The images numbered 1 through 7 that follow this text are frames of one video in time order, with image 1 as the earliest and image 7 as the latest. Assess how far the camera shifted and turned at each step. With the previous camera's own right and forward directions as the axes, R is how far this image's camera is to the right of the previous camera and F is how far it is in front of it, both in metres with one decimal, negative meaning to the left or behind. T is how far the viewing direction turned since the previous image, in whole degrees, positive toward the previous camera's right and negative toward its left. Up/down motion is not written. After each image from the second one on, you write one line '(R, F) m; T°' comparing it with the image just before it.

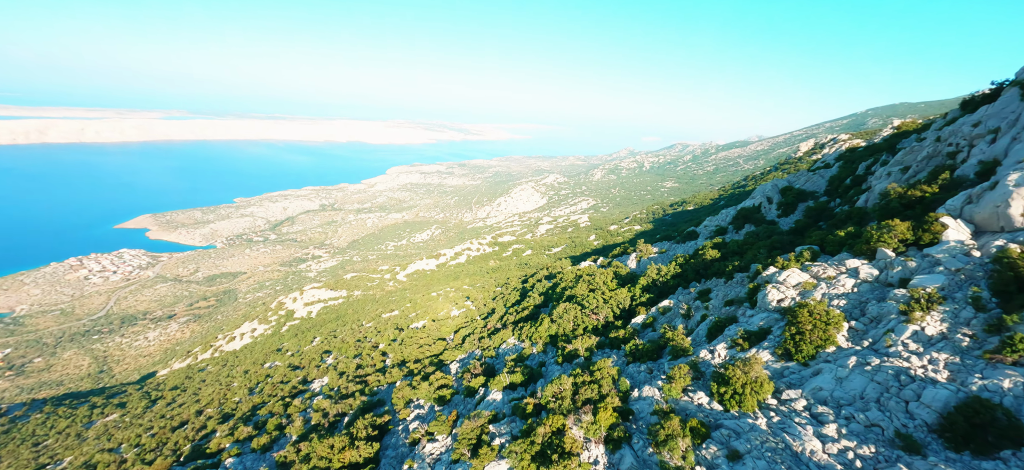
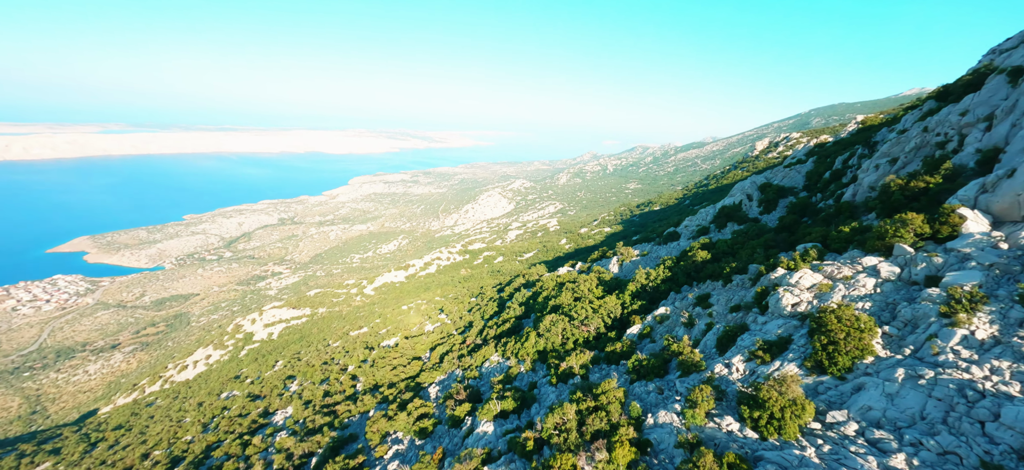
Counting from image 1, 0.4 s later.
(-1.2, +3.4) m; +5°
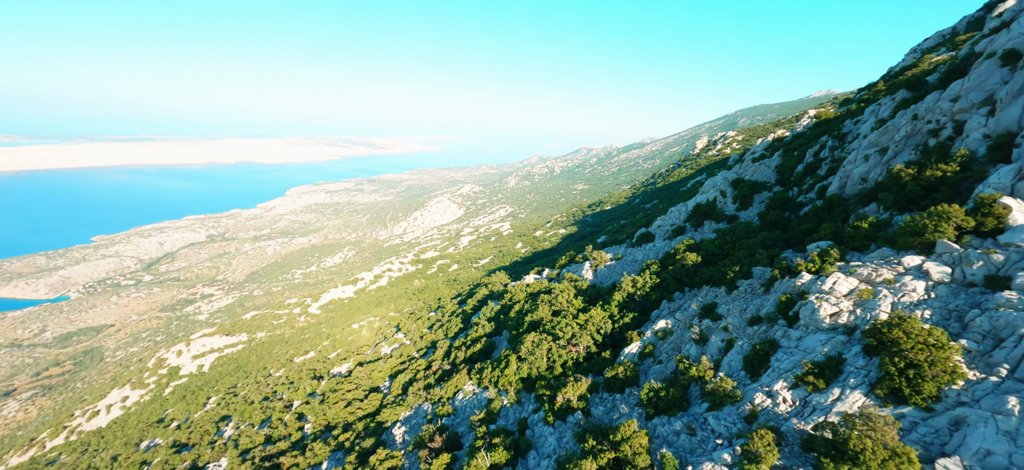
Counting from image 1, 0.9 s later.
(-1.9, +5.4) m; +7°
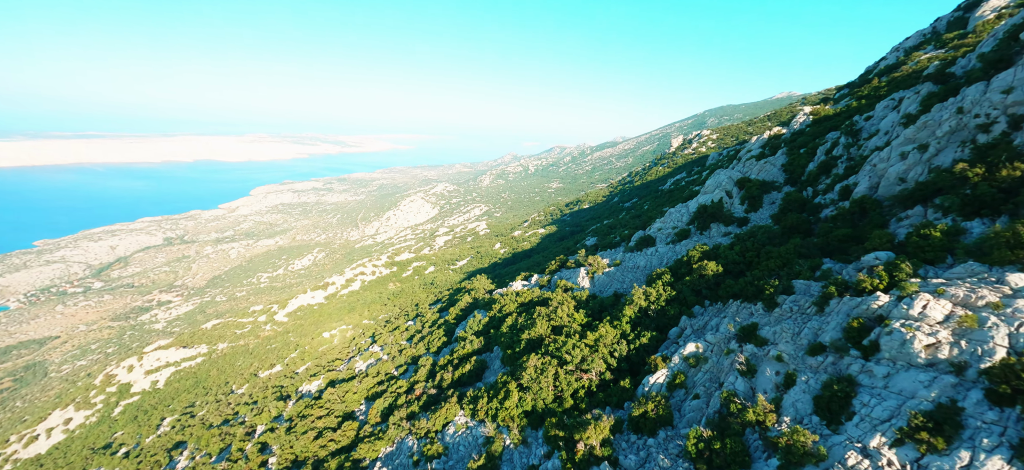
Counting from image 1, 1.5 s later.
(-1.9, +5.1) m; +4°
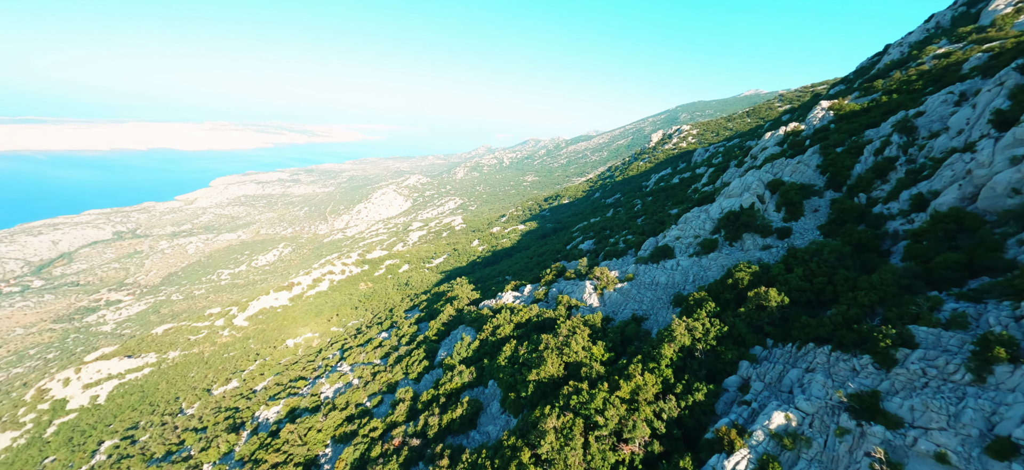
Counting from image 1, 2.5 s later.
(-2.5, +8.1) m; +4°
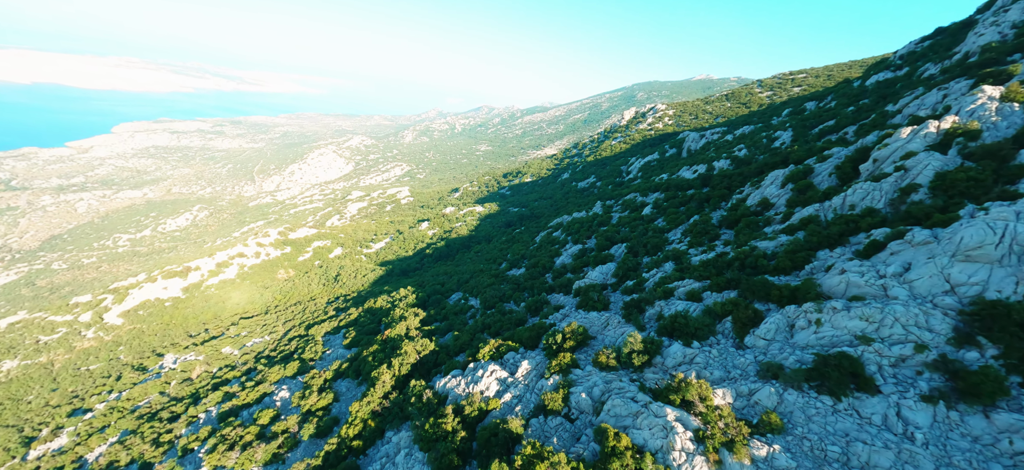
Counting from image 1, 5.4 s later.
(-3.7, +26.0) m; +8°
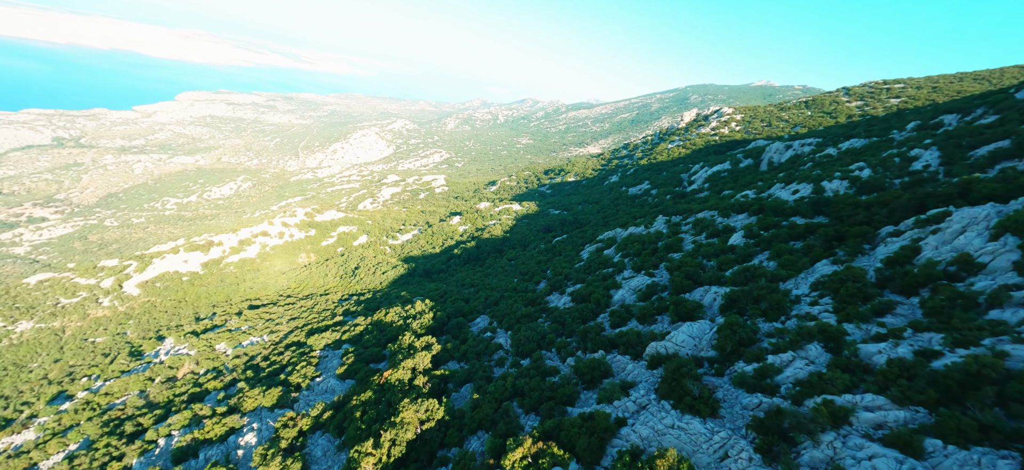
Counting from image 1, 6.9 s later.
(-2.3, +14.1) m; -4°
